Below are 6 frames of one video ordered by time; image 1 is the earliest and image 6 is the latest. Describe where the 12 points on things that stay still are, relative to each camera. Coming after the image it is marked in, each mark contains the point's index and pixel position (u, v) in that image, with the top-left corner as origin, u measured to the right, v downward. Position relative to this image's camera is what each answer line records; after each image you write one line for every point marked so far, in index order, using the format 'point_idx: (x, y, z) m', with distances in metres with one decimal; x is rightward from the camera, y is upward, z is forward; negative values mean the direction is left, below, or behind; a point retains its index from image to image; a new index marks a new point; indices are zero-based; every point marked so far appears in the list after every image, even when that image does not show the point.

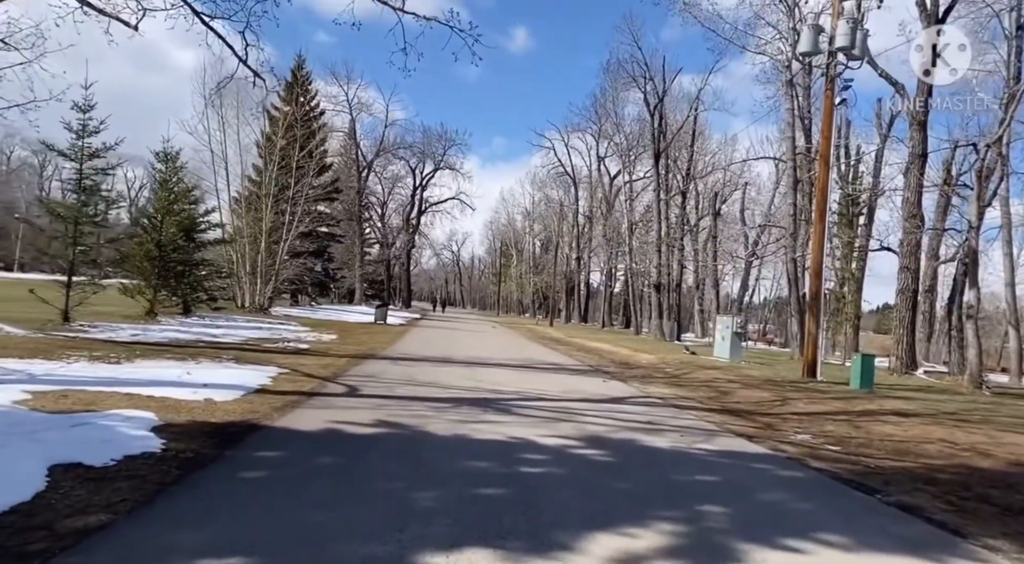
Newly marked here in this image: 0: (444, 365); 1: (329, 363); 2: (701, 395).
0: (-1.3, -1.6, +14.1) m
1: (-3.0, -1.3, +12.4) m
2: (+3.2, -1.9, +12.9) m
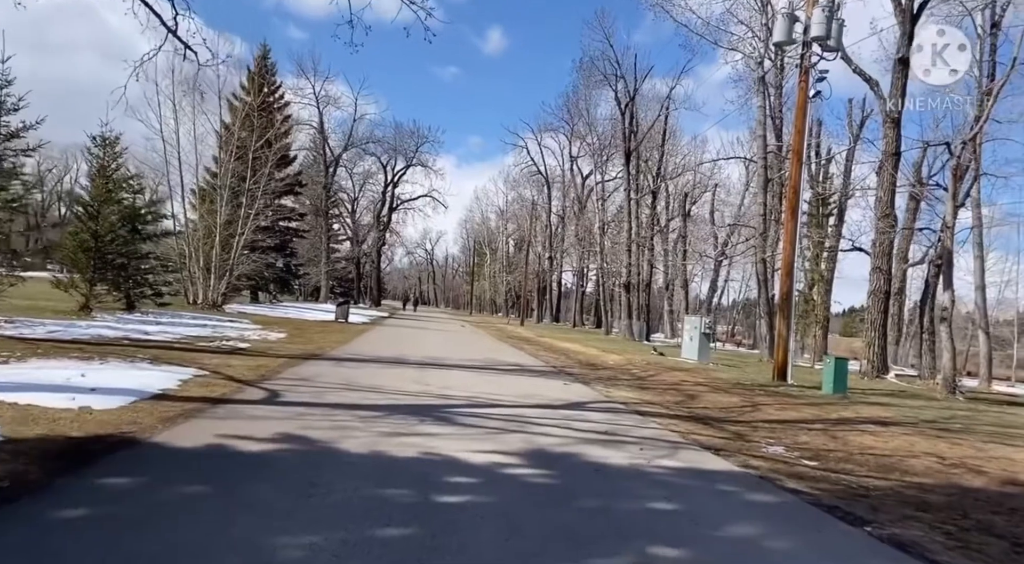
0: (-2.1, -1.5, +13.0) m
1: (-3.8, -1.2, +11.3) m
2: (+2.5, -1.9, +12.0) m
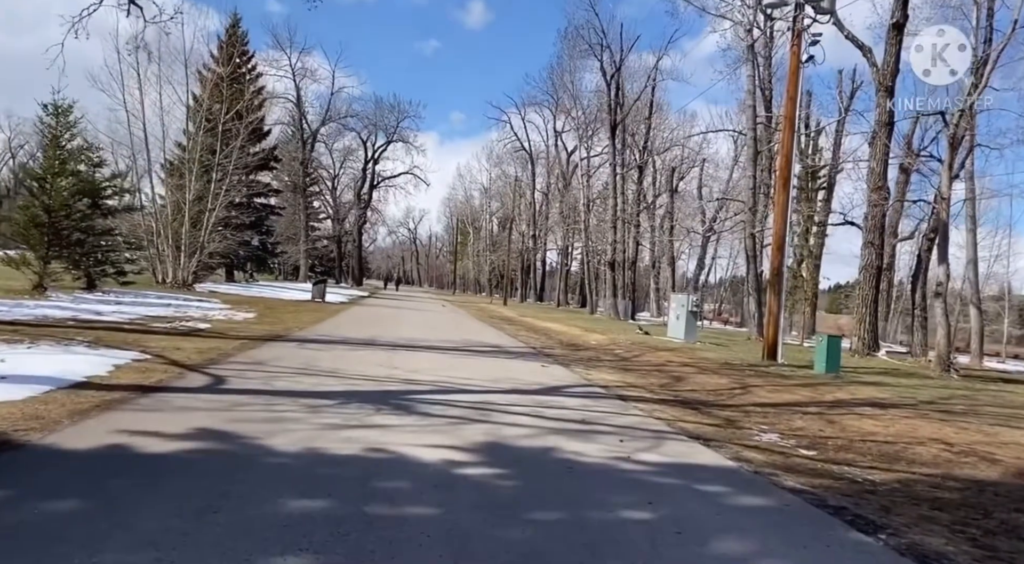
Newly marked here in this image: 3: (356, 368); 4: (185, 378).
0: (-2.5, -1.1, +12.2) m
1: (-4.1, -0.9, +10.4) m
2: (+2.1, -1.5, +11.4) m
3: (-2.0, -1.1, +9.6) m
4: (-3.2, -1.0, +7.5) m
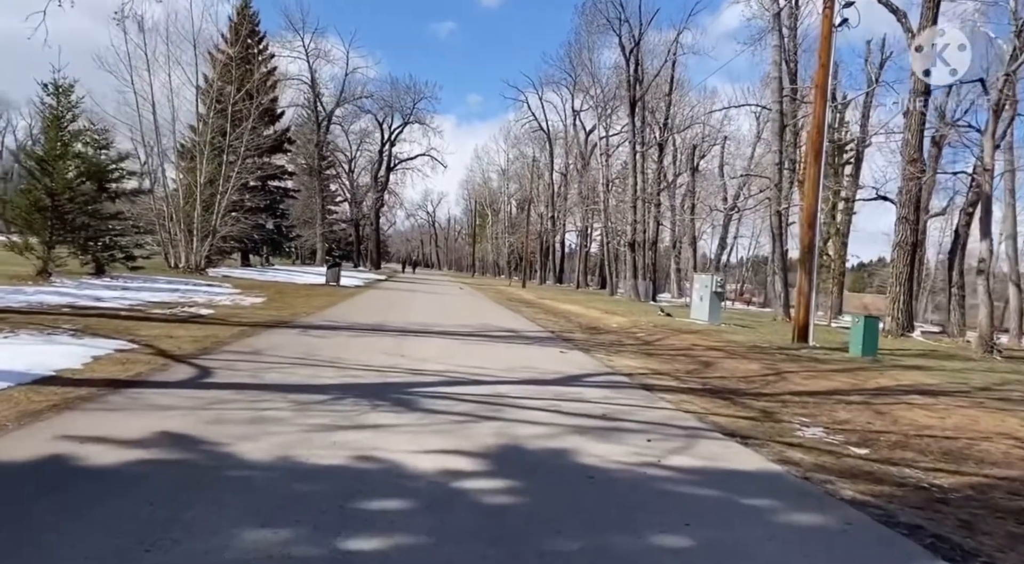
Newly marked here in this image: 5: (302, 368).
0: (-2.3, -0.8, +11.6) m
1: (-3.9, -0.7, +9.8) m
2: (+2.3, -1.2, +10.6) m
3: (-1.8, -0.9, +8.9) m
4: (-3.1, -0.8, +6.8) m
5: (-2.1, -0.9, +7.6) m
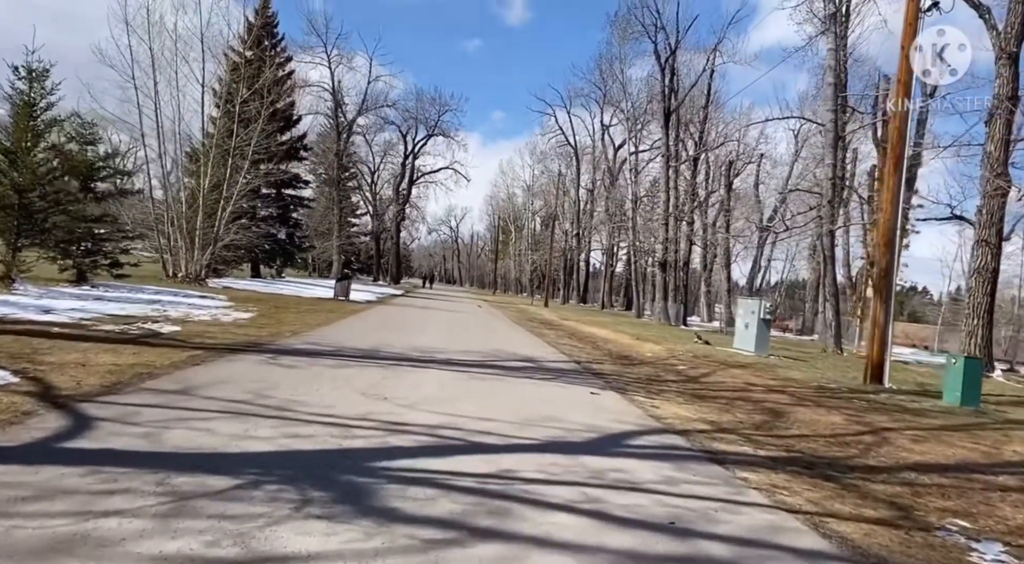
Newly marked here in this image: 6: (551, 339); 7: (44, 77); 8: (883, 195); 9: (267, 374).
0: (-2.0, -1.0, +9.4) m
1: (-3.7, -0.8, +7.7) m
2: (+2.5, -1.5, +8.2) m
3: (-1.7, -1.0, +6.7) m
4: (-3.0, -0.9, +4.7) m
5: (-2.0, -1.0, +5.4) m
6: (+0.9, -1.4, +18.3) m
7: (-9.8, +4.3, +15.8) m
8: (+6.5, +1.5, +13.1) m
9: (-2.6, -1.0, +7.9) m
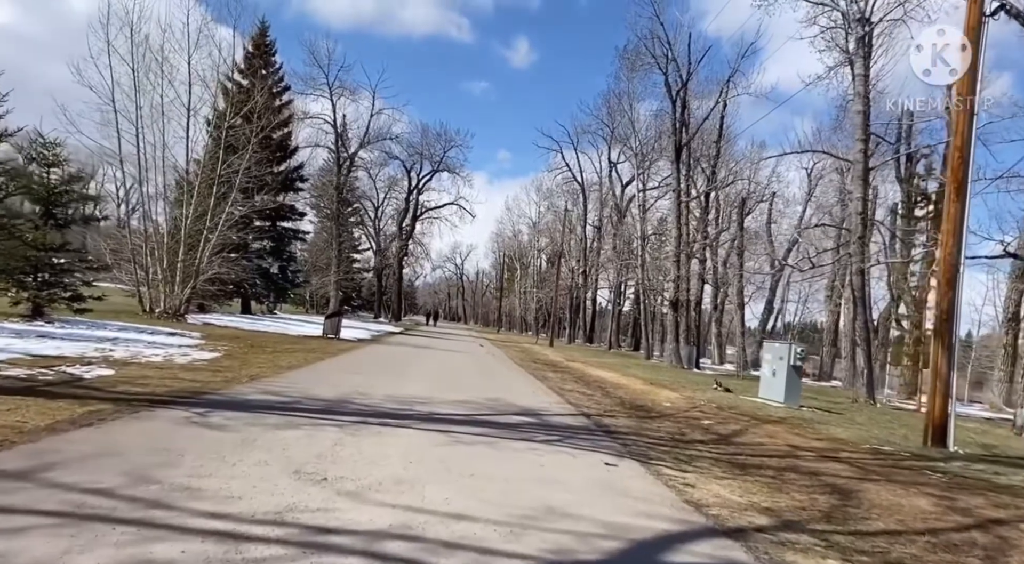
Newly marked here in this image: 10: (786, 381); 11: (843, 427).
0: (-2.1, -1.4, +7.5) m
1: (-3.8, -1.1, +5.8) m
2: (+2.4, -1.9, +6.3) m
3: (-1.7, -1.3, +4.8) m
4: (-3.1, -1.0, +2.8) m
5: (-2.1, -1.2, +3.5) m
6: (+0.9, -2.2, +16.3) m
7: (-9.7, +3.7, +14.2) m
8: (+6.5, +0.9, +11.2) m
9: (-2.6, -1.2, +6.0) m
10: (+6.0, -2.1, +16.3) m
11: (+5.7, -2.5, +13.1) m
